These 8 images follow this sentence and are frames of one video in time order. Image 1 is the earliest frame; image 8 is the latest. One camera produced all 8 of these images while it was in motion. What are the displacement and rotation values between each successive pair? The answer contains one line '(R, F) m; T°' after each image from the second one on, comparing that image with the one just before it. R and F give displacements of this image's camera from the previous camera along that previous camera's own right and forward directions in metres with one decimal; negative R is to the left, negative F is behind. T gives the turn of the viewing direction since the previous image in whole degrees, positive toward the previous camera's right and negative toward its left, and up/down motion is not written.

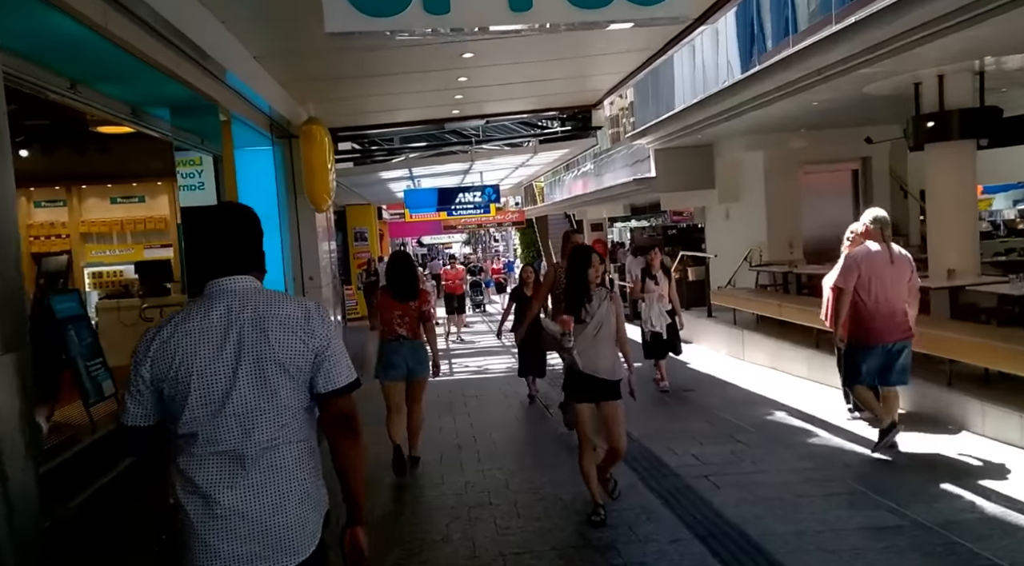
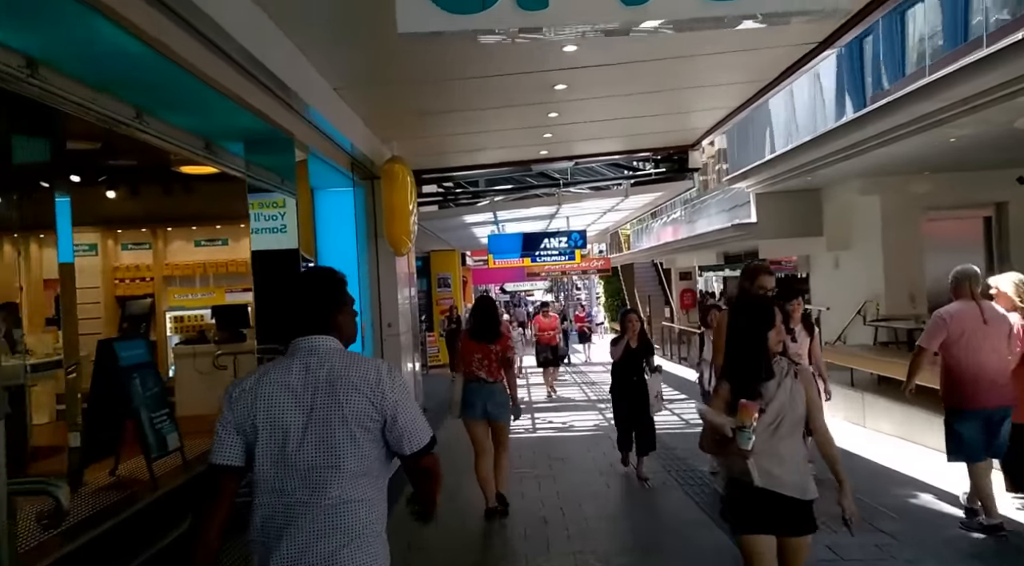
(-0.1, +0.7) m; -7°
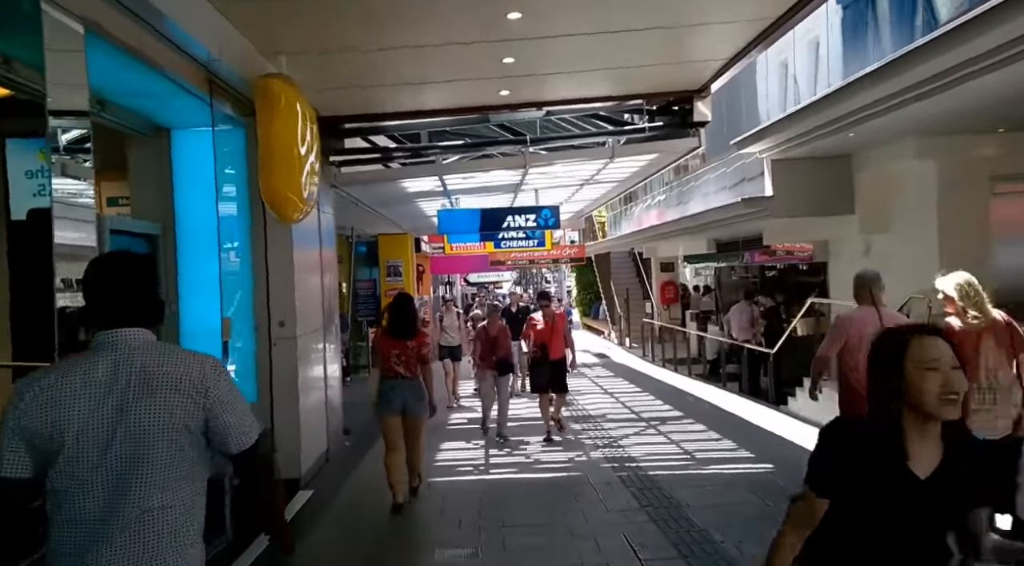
(+0.2, +2.4) m; +3°
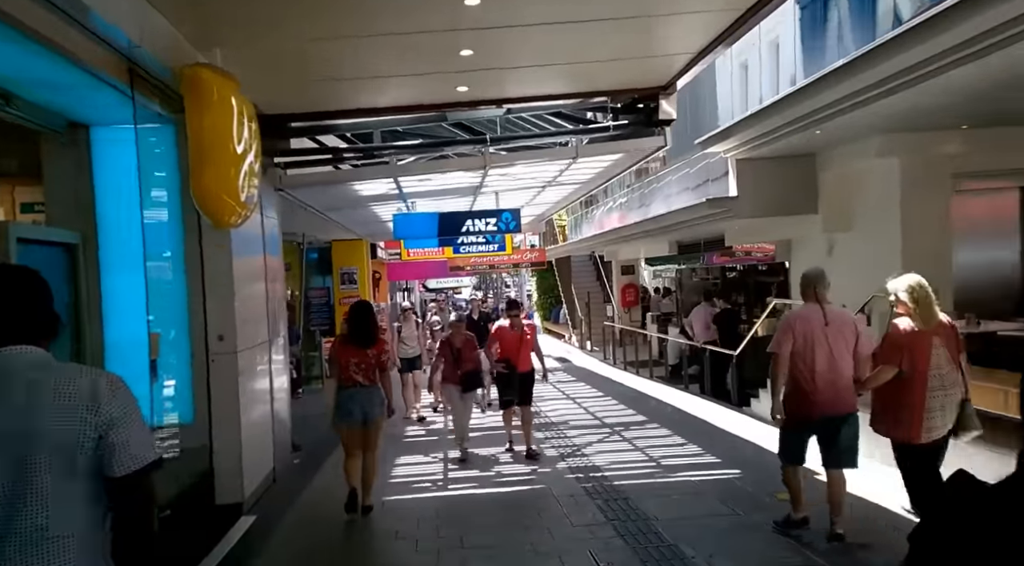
(0.0, +0.3) m; +3°
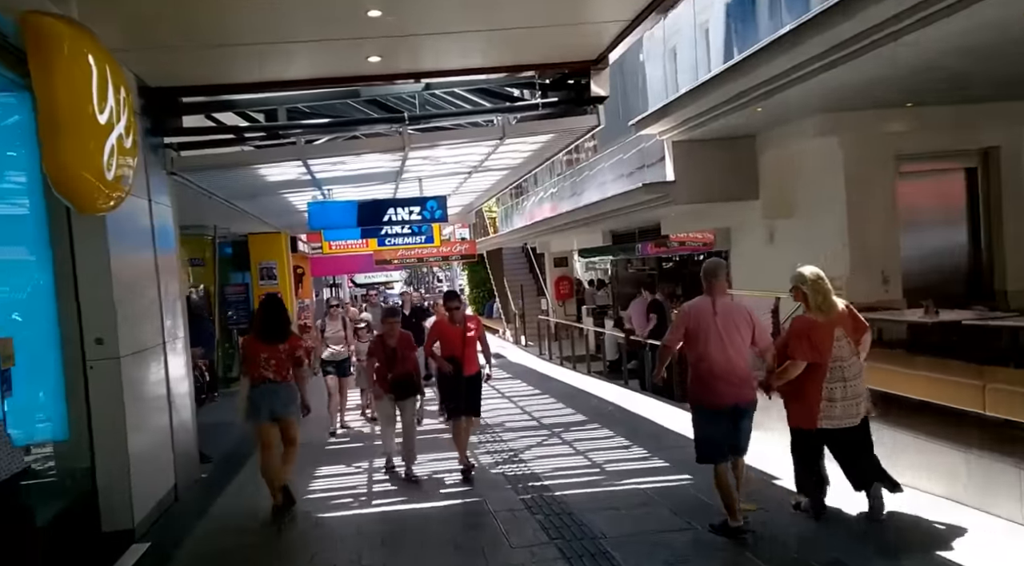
(0.0, +0.6) m; +6°
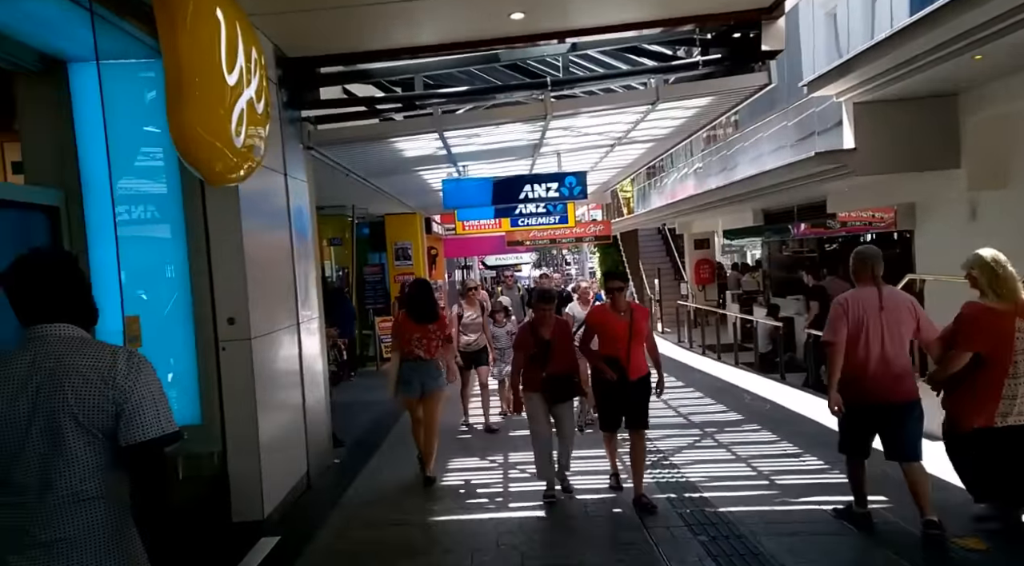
(-0.2, +0.6) m; -10°
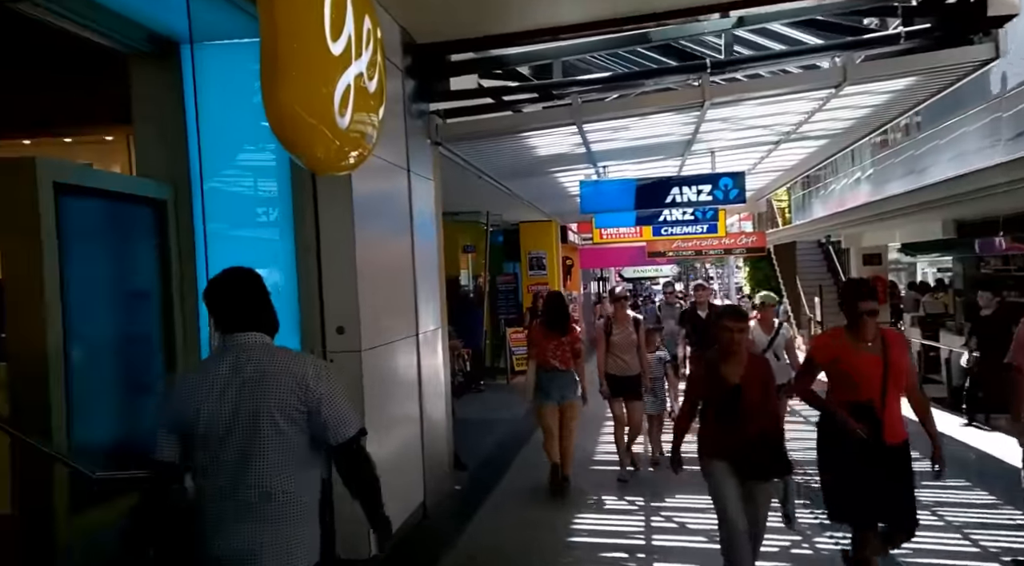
(-0.1, +0.7) m; -11°
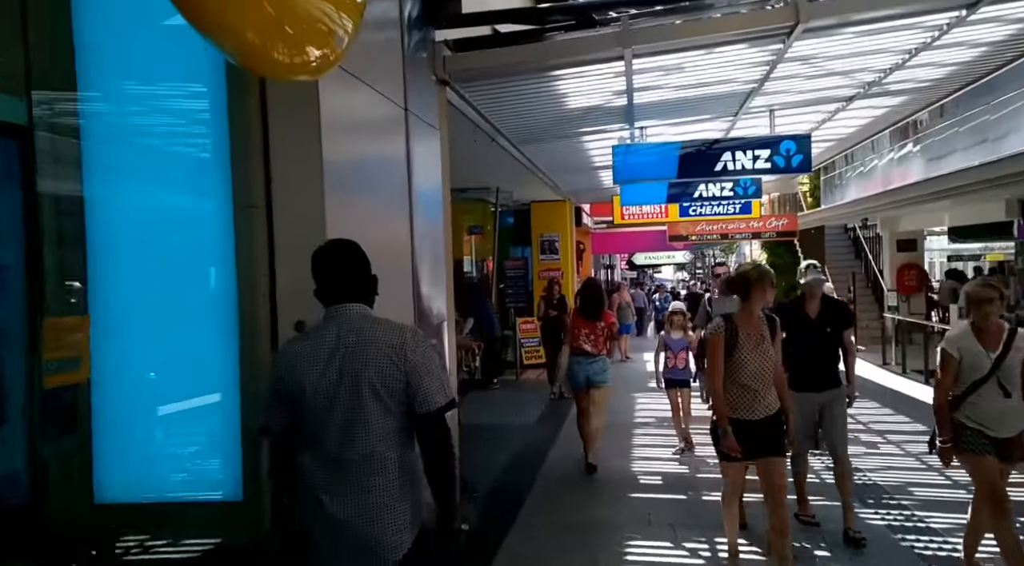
(-0.2, +1.2) m; 0°
